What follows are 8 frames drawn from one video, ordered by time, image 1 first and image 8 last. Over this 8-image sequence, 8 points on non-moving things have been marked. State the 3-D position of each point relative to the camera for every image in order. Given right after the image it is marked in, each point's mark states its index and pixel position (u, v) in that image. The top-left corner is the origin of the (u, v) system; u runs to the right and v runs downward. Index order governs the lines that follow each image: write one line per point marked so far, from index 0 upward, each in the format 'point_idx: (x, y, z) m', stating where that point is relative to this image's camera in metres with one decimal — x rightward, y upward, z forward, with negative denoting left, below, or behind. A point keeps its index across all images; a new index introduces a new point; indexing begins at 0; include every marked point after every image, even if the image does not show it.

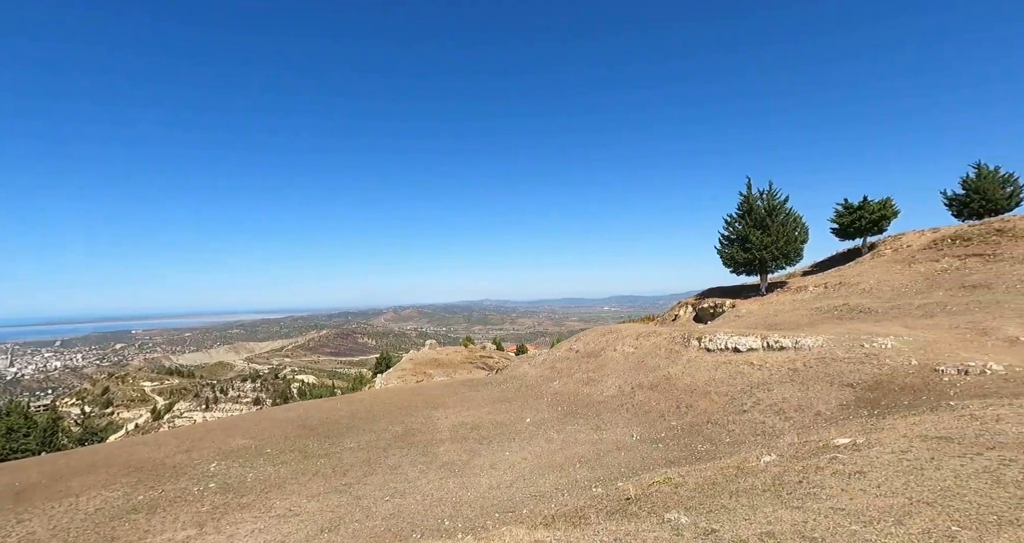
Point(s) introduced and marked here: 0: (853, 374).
0: (+10.8, -3.3, +15.3) m
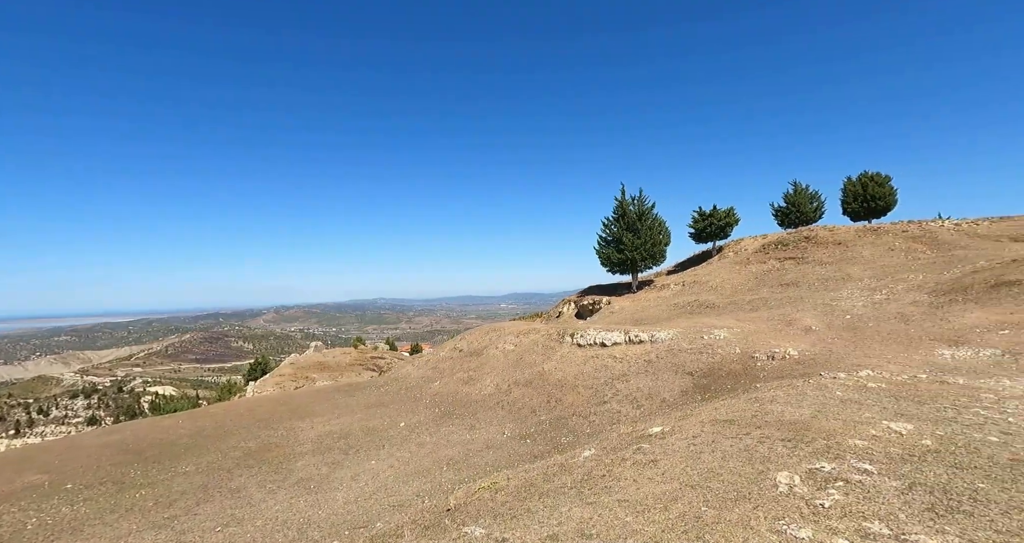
0: (+6.6, -3.3, +17.6) m
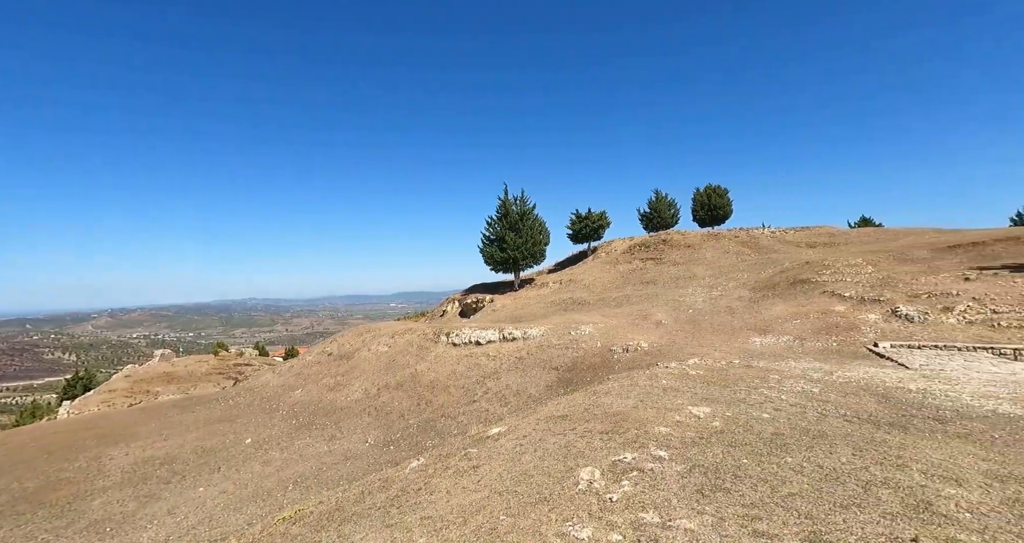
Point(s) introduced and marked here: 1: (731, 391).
0: (+1.8, -3.3, +18.5) m
1: (+3.7, -2.0, +8.3) m
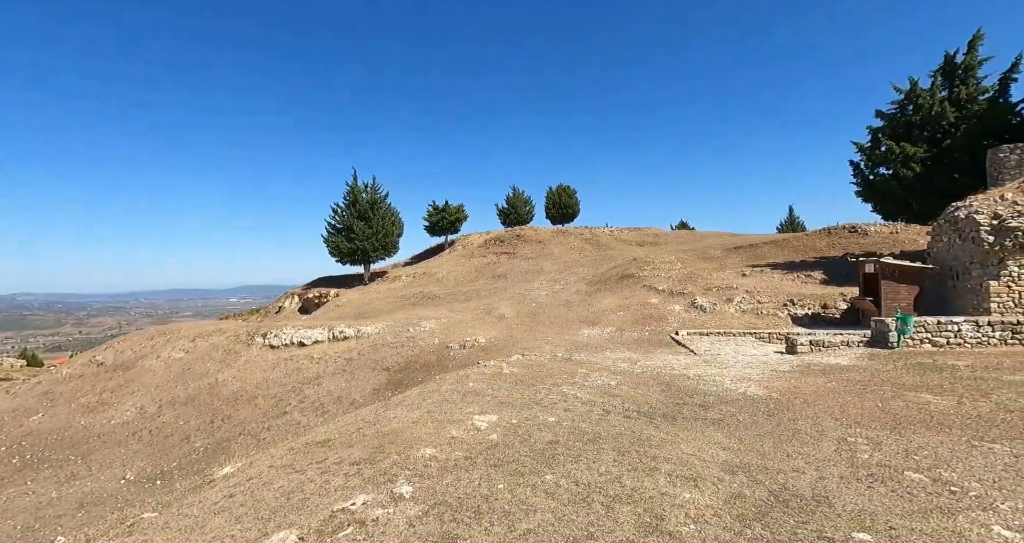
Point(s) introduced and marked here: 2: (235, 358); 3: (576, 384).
0: (-4.4, -3.2, +17.5) m
1: (+0.3, -2.0, +8.3) m
2: (-9.8, -3.1, +17.1) m
3: (+1.2, -2.1, +9.1) m
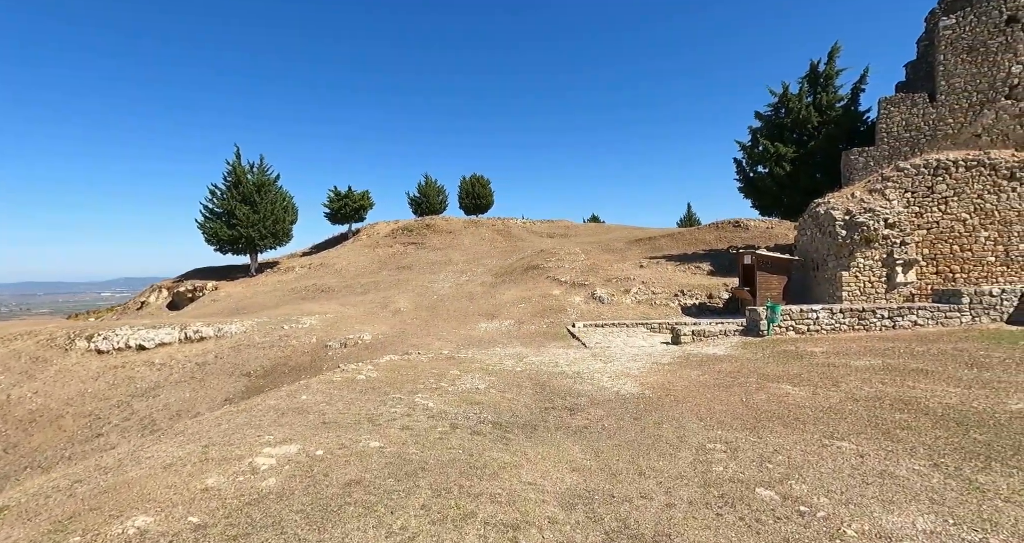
0: (-8.2, -2.9, +15.4) m
1: (-2.0, -1.9, +7.1) m
2: (-13.5, -2.8, +14.0) m
3: (-1.2, -2.0, +8.1) m
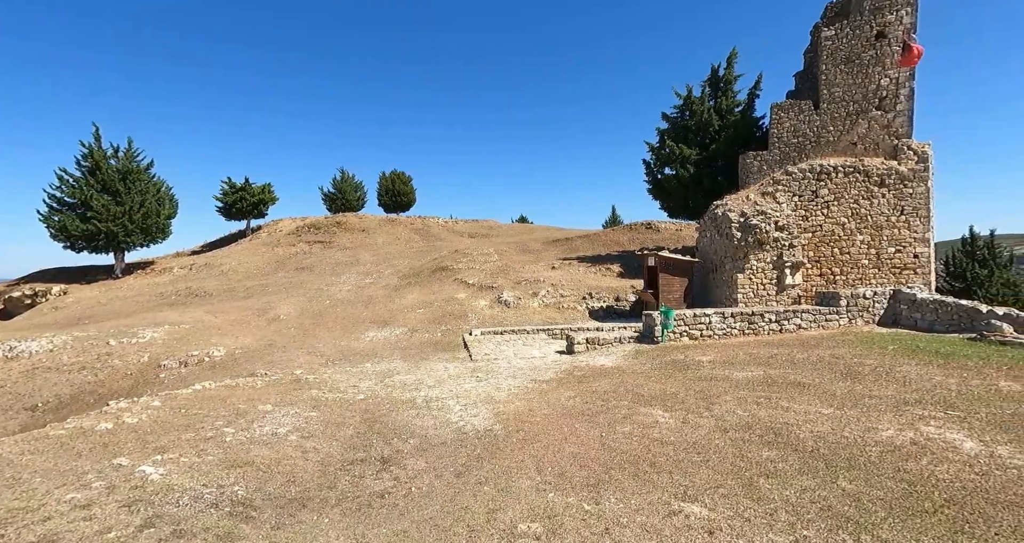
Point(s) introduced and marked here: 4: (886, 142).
0: (-11.8, -3.0, +12.2) m
1: (-4.4, -2.0, +5.0) m
2: (-16.8, -2.9, +10.1) m
3: (-3.8, -2.1, +6.0) m
4: (+15.1, +5.2, +19.3) m
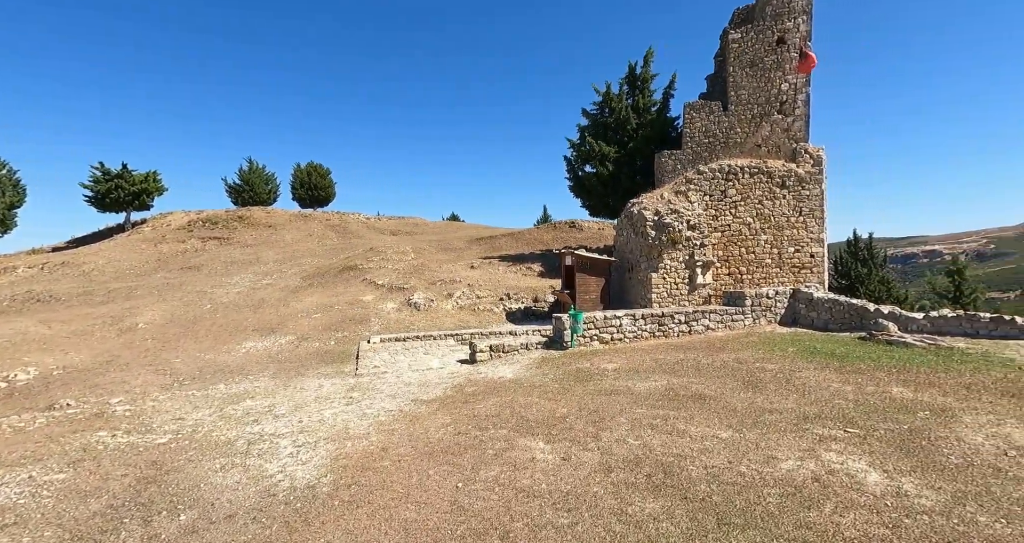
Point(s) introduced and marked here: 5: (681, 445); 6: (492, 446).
0: (-14.3, -3.1, +8.9) m
1: (-5.9, -2.1, +2.7) m
2: (-18.9, -3.0, +6.0) m
3: (-5.5, -2.2, +3.9) m
4: (+11.3, +5.2, +19.7) m
5: (+2.3, -2.4, +6.5) m
6: (-0.3, -2.4, +6.6) m
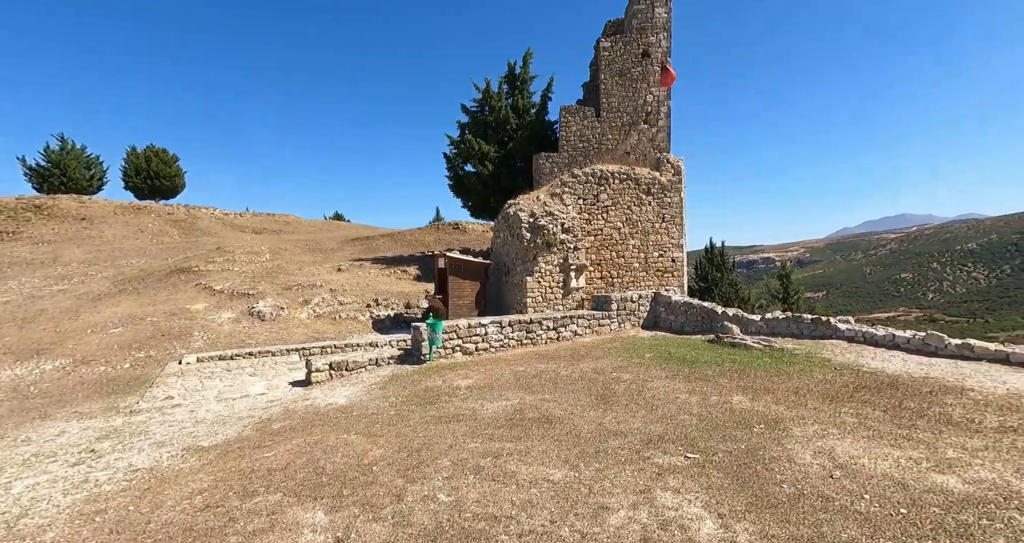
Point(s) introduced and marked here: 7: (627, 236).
0: (-16.8, -3.1, +3.8) m
1: (-7.3, -2.2, -0.3) m
2: (-20.7, -3.0, -0.1) m
3: (-7.1, -2.3, +0.9) m
4: (+5.6, +5.0, +20.2) m
5: (-0.1, -2.5, +5.2) m
6: (-2.7, -2.5, +4.7) m
7: (+4.2, +1.3, +18.7) m
